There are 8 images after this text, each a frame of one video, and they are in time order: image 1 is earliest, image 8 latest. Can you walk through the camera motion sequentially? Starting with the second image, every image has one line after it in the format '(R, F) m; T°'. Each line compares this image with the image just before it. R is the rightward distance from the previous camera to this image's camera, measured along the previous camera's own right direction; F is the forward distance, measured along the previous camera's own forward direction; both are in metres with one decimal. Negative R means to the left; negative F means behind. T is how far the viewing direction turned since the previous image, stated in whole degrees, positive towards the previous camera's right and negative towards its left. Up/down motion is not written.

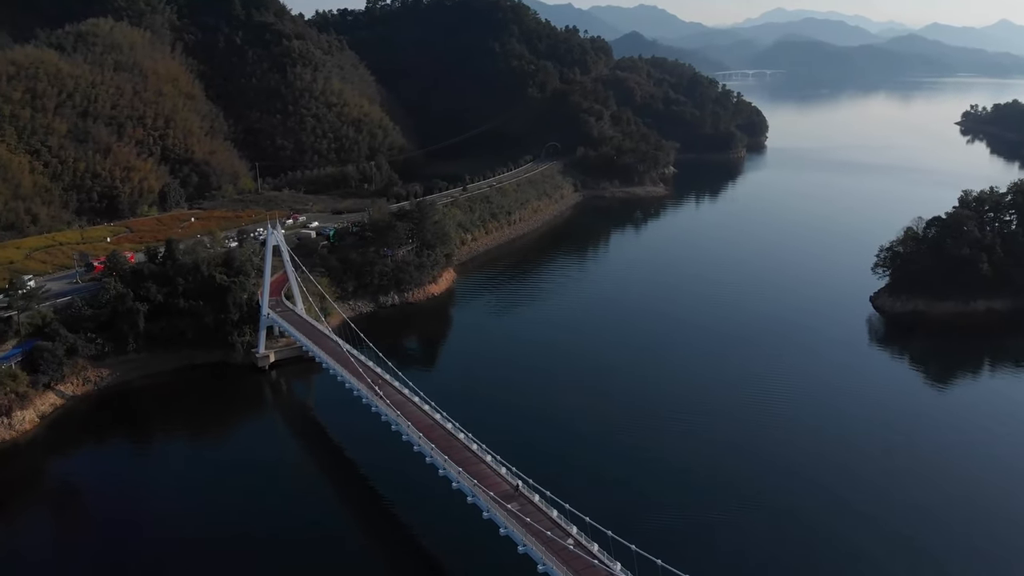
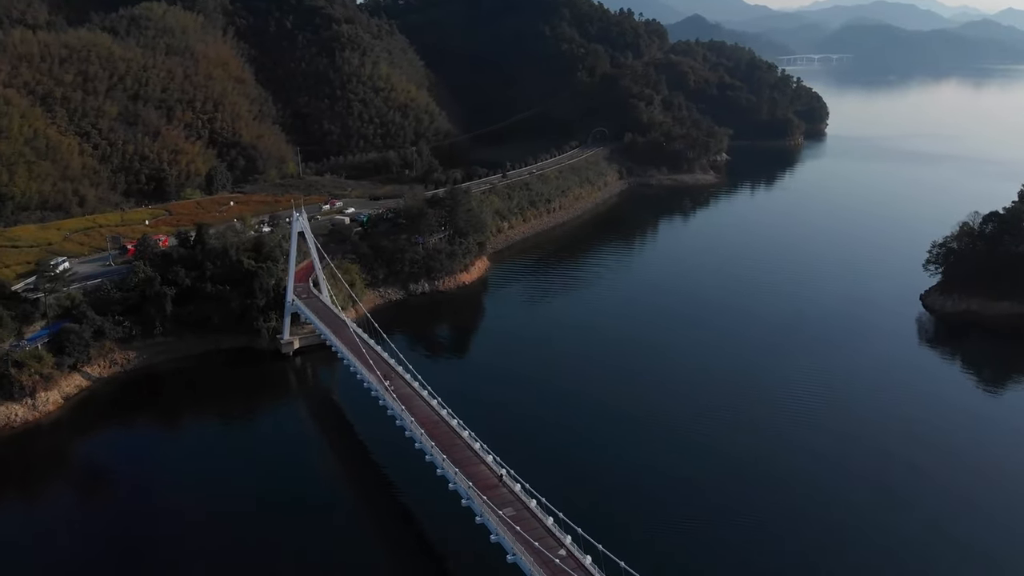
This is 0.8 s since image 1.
(+1.2, +1.0) m; -4°
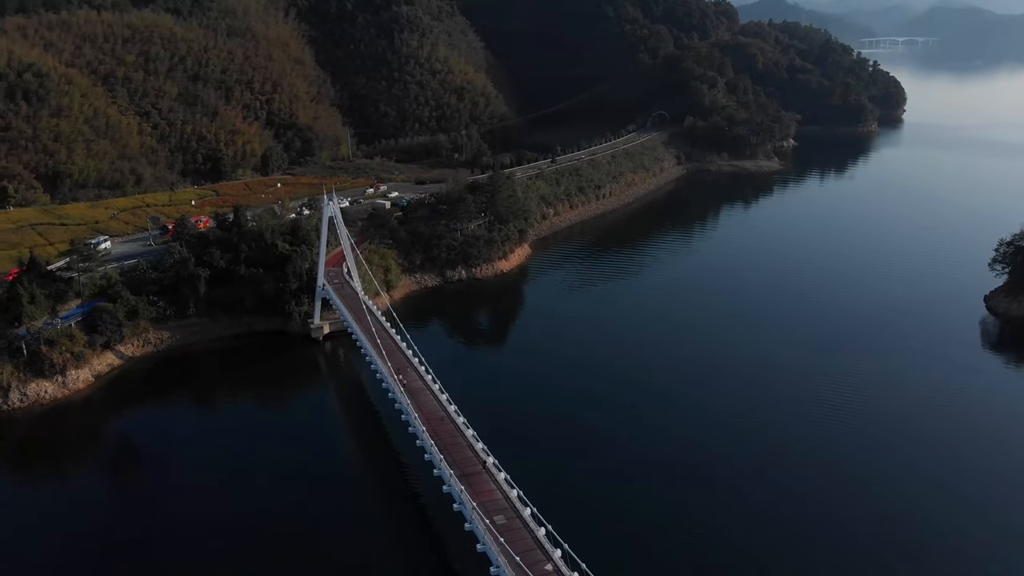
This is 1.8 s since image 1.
(+1.4, +1.1) m; -5°
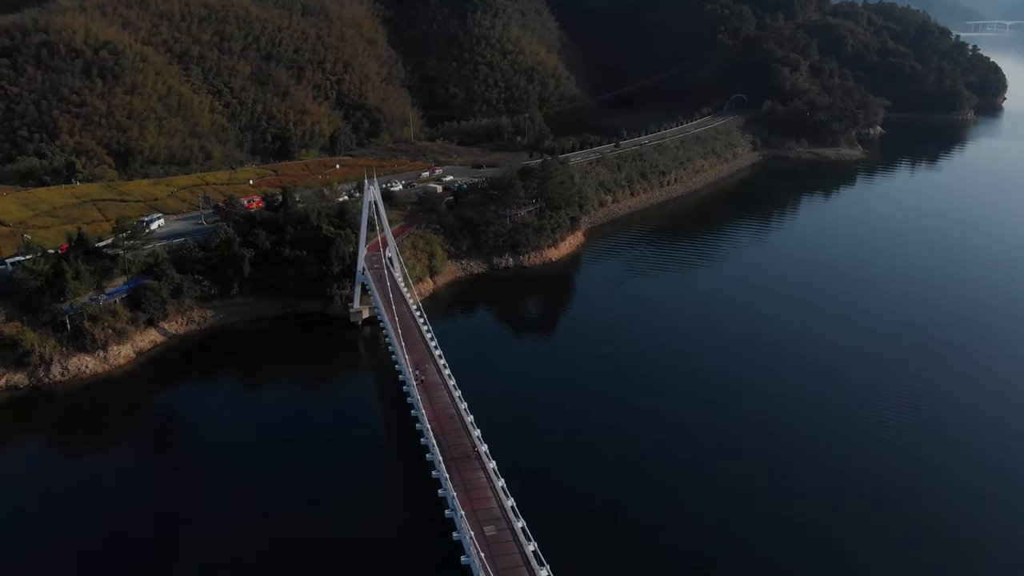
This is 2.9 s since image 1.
(+1.6, +1.2) m; -6°
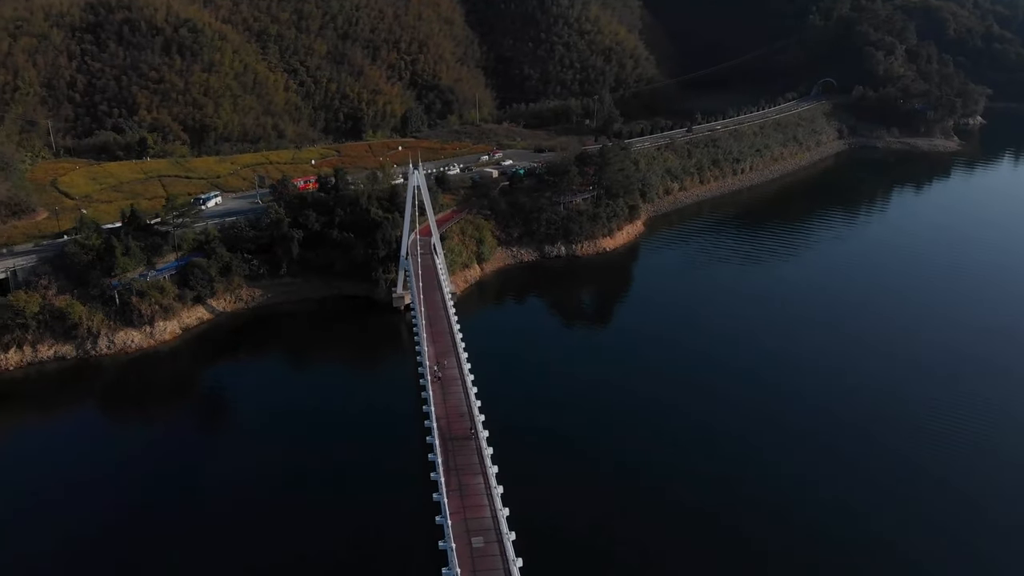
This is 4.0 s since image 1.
(+1.6, +1.1) m; -6°
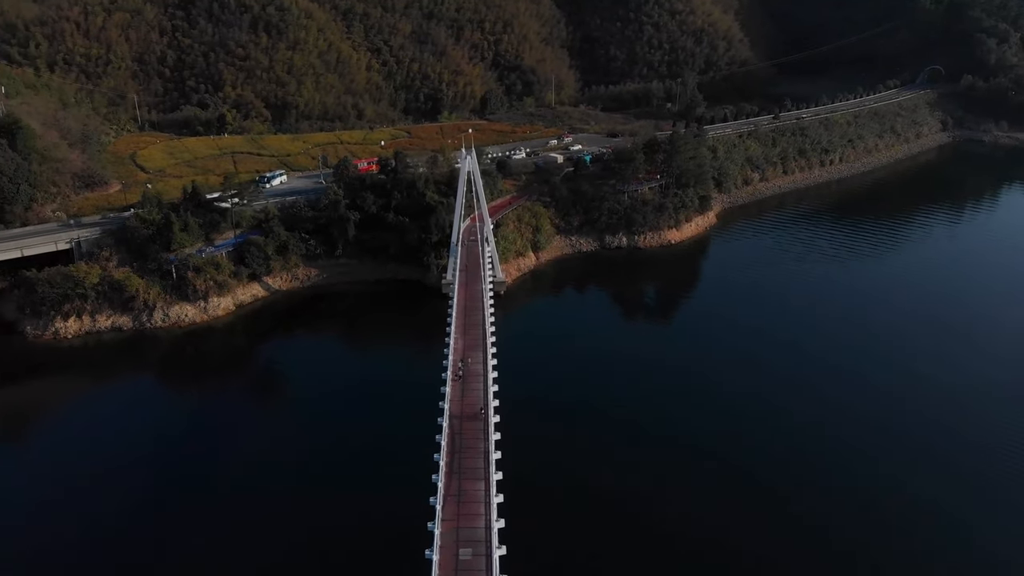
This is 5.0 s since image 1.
(+1.6, +1.0) m; -6°
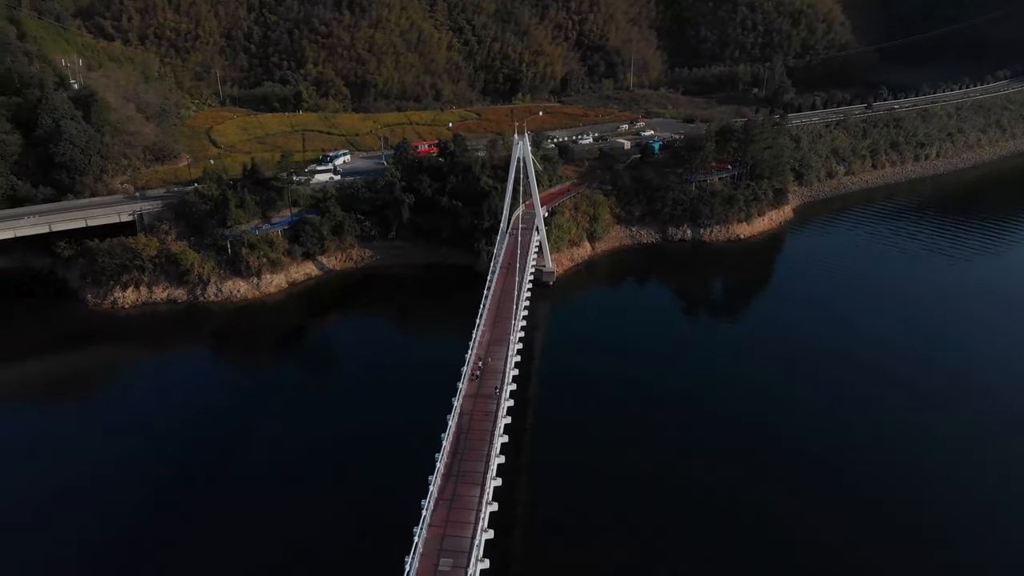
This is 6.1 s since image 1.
(+1.6, +1.0) m; -6°
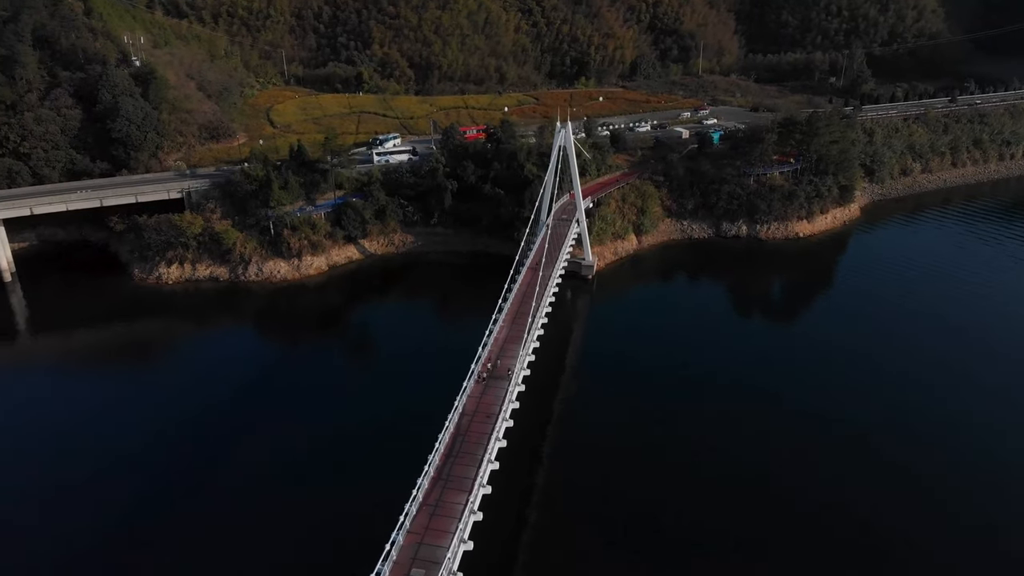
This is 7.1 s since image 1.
(+1.5, +0.8) m; -5°
